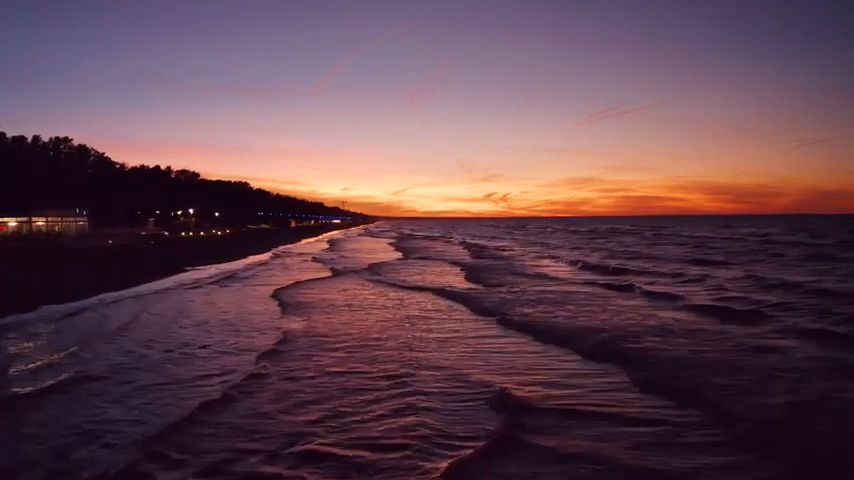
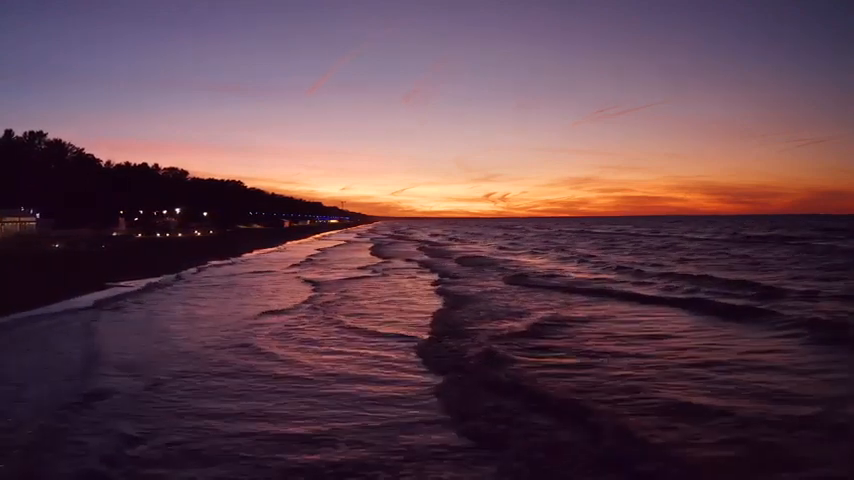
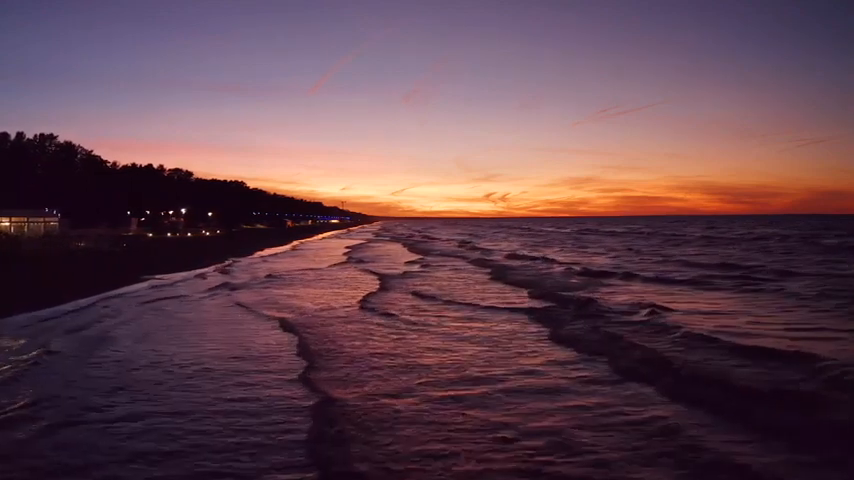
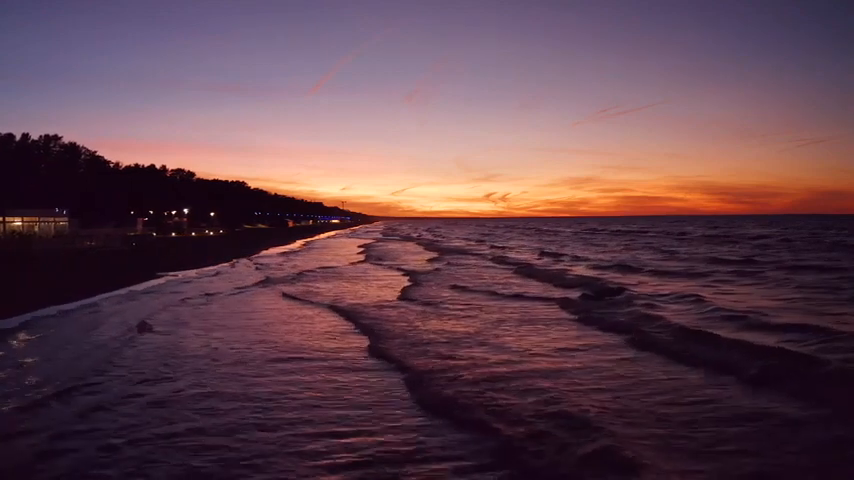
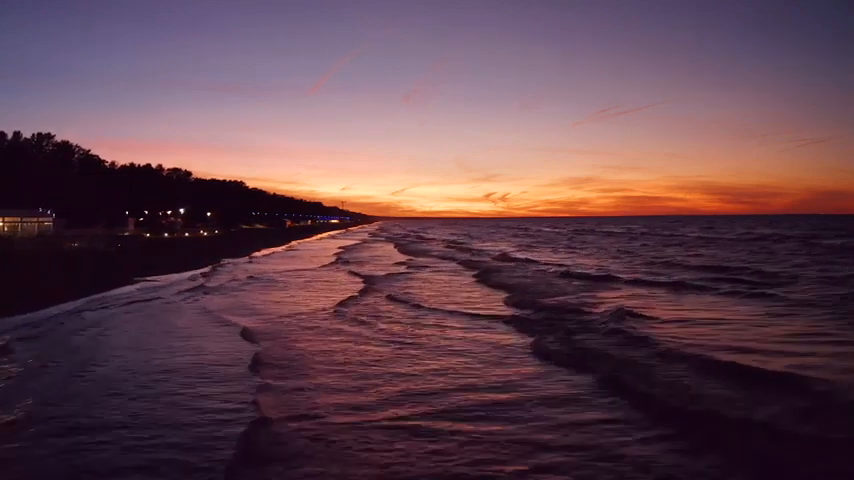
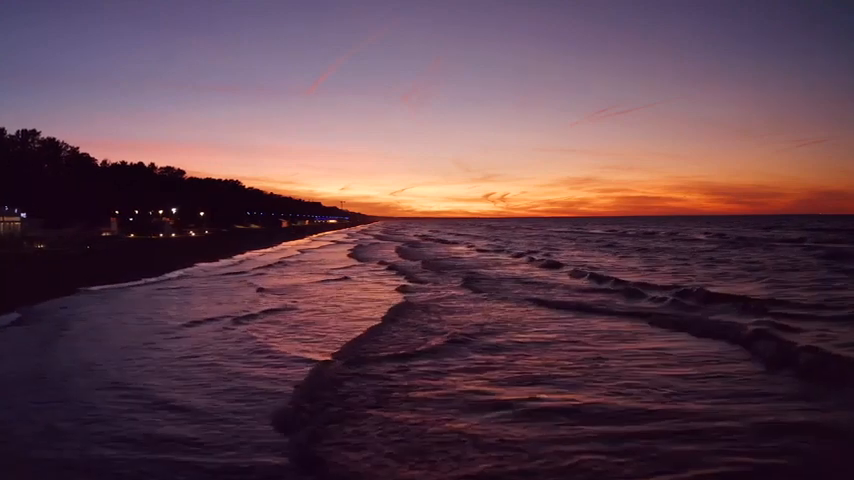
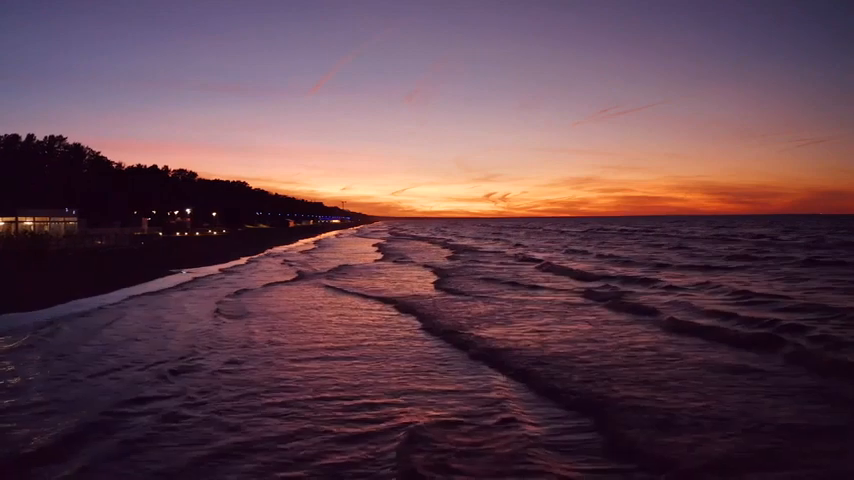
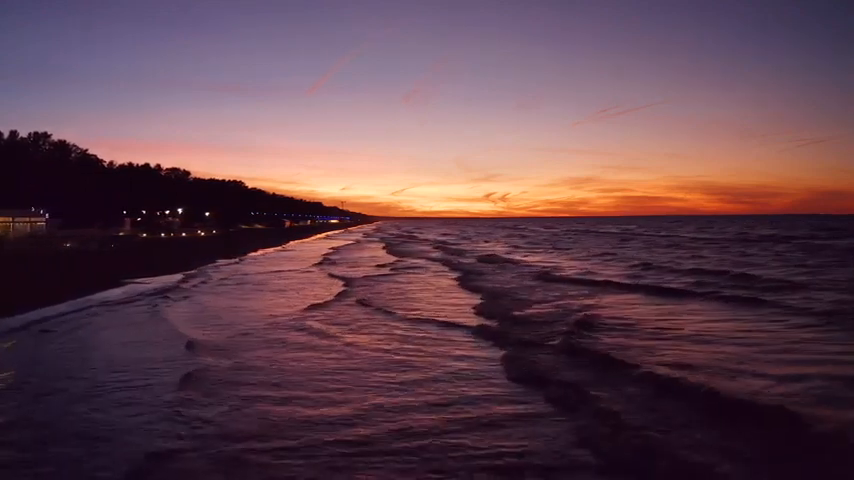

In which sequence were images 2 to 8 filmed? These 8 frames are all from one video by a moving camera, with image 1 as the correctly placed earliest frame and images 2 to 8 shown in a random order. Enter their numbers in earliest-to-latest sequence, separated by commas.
7, 4, 3, 5, 8, 2, 6
